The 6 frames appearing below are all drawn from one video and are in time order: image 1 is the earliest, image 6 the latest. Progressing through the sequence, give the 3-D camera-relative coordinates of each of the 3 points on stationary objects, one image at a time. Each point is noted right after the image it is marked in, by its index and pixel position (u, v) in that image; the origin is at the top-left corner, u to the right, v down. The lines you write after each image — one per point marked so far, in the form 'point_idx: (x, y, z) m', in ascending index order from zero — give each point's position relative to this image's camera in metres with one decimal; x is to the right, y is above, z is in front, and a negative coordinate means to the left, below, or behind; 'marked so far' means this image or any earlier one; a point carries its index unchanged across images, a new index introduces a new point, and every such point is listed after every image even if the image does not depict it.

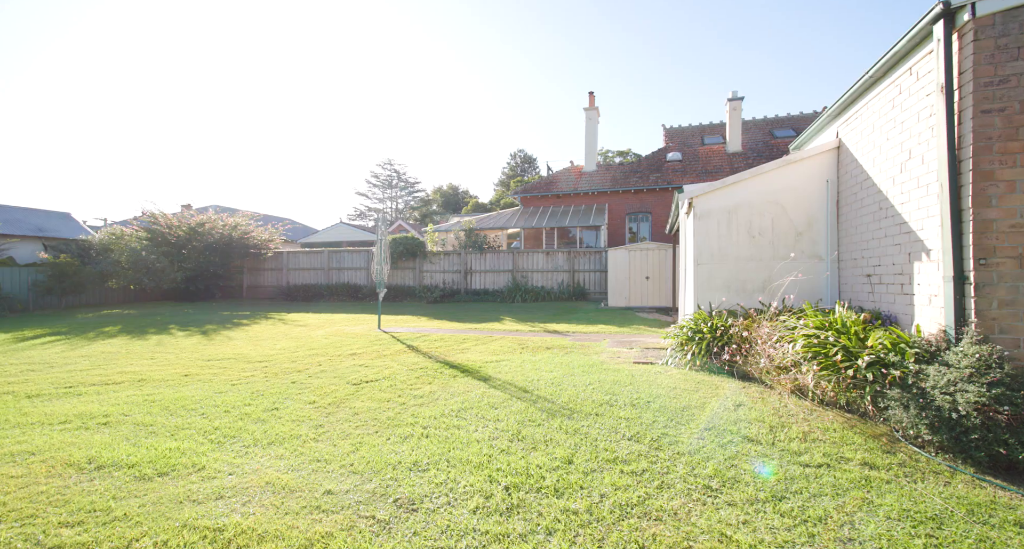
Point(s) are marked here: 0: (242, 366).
0: (-4.0, -1.3, +6.7) m
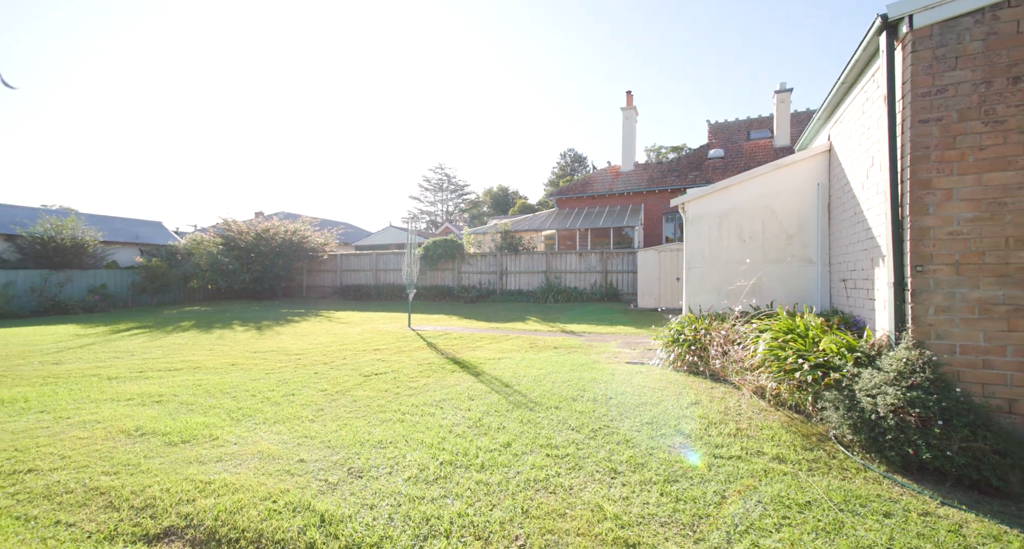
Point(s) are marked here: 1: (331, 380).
0: (-3.9, -1.4, +7.6) m
1: (-2.3, -1.3, +5.6) m
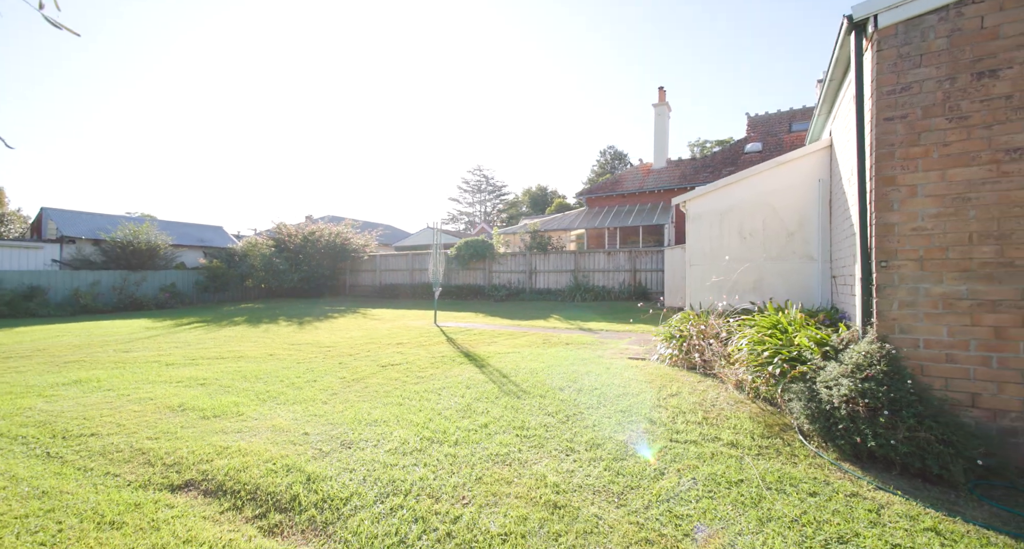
0: (-3.7, -1.4, +8.2) m
1: (-2.2, -1.3, +6.2) m
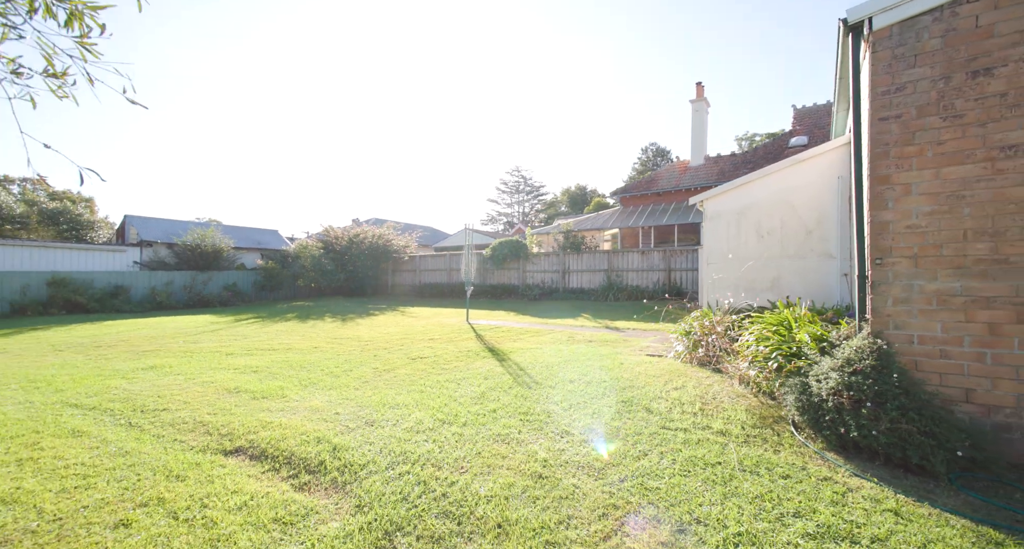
0: (-3.1, -1.4, +8.9) m
1: (-1.9, -1.3, +6.7) m
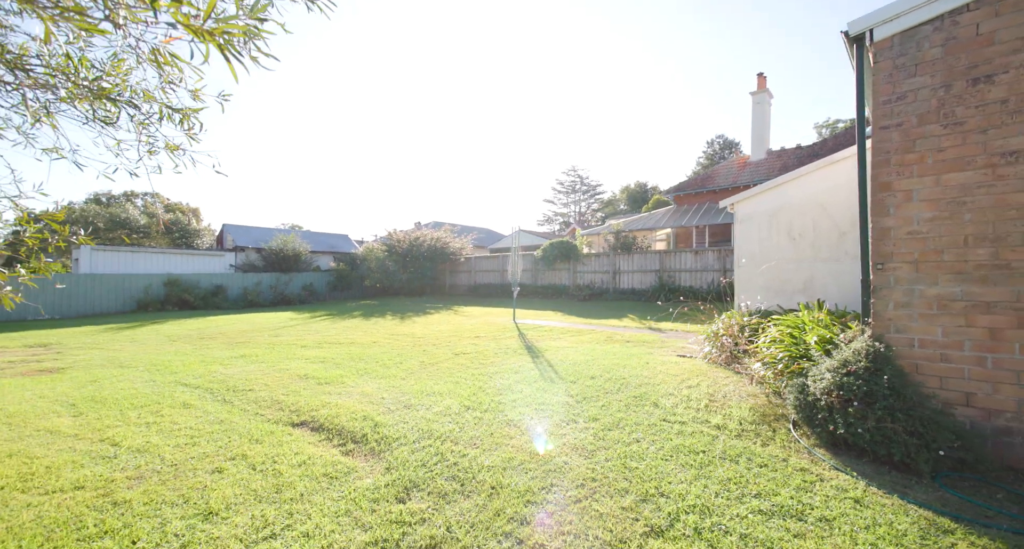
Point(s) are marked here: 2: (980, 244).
0: (-2.3, -1.4, +9.7) m
1: (-1.3, -1.3, +7.4) m
2: (+3.1, +0.2, +3.0) m
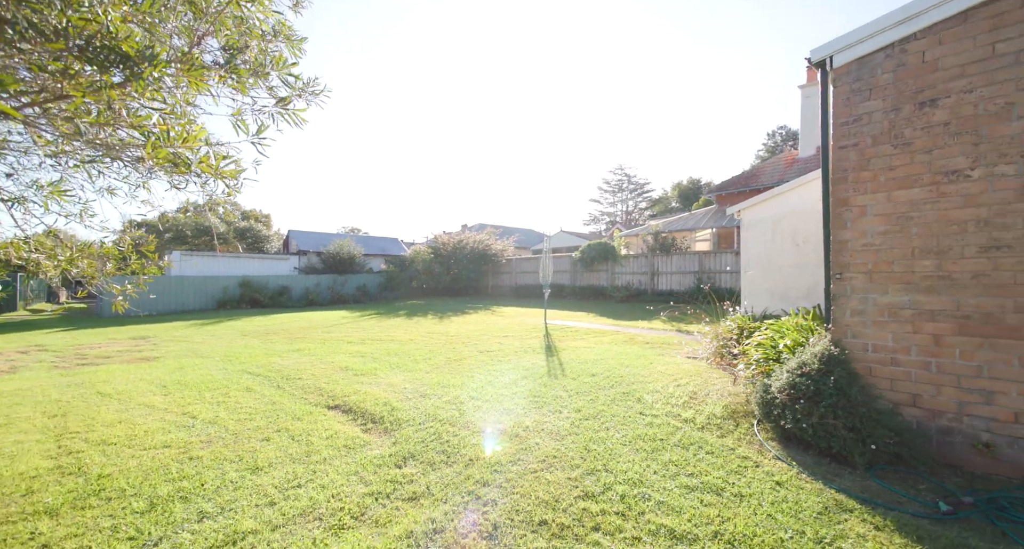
0: (-1.6, -1.5, +10.5) m
1: (-1.0, -1.4, +8.1) m
2: (+3.0, +0.1, +3.2) m
